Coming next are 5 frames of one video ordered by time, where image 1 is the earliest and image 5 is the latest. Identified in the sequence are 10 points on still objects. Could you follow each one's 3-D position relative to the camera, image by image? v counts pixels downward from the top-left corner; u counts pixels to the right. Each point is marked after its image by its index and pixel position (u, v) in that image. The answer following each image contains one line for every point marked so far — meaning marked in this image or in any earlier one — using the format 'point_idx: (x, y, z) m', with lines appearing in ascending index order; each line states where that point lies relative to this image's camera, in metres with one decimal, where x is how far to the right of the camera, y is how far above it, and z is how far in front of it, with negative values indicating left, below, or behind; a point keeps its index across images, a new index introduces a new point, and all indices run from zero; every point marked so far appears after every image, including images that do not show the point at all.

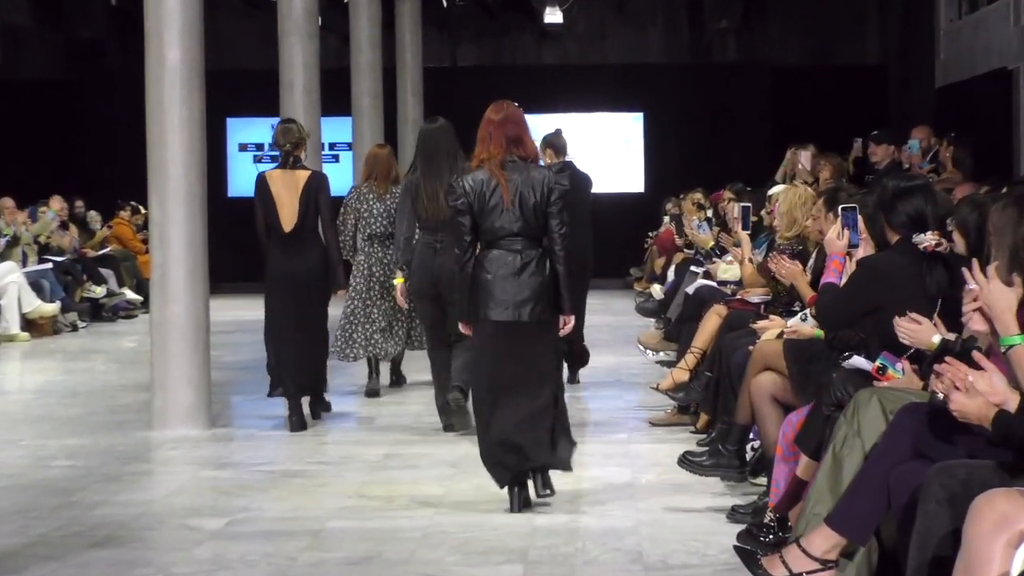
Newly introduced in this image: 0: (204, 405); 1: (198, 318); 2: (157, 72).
0: (-1.6, -0.6, +8.4) m
1: (-1.6, -0.2, +8.3) m
2: (-1.8, +1.1, +8.2) m
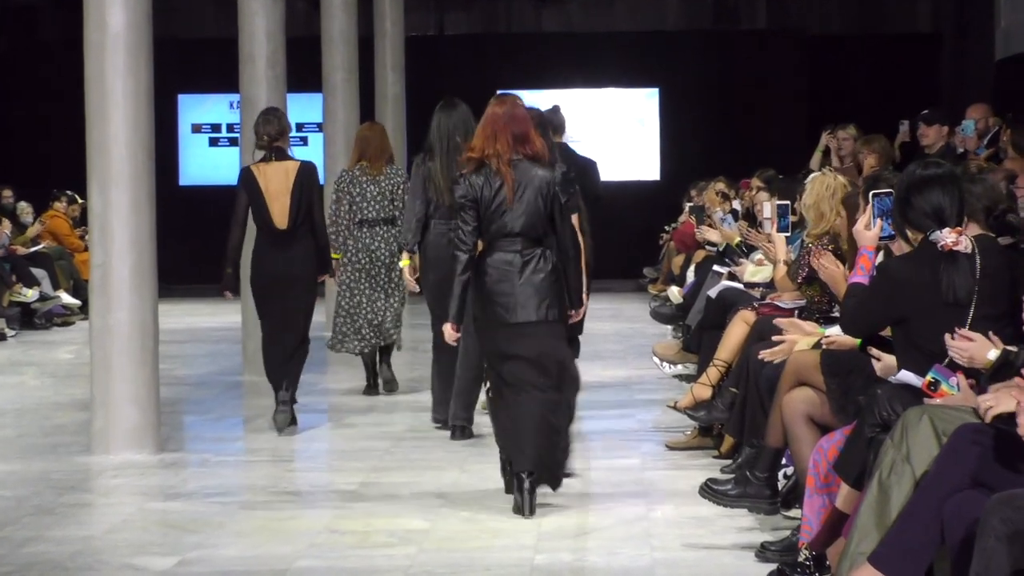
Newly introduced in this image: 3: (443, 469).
0: (-1.6, -0.6, +7.3) m
1: (-1.6, -0.2, +7.2) m
2: (-1.8, +1.1, +7.1) m
3: (-0.3, -0.8, +7.0) m
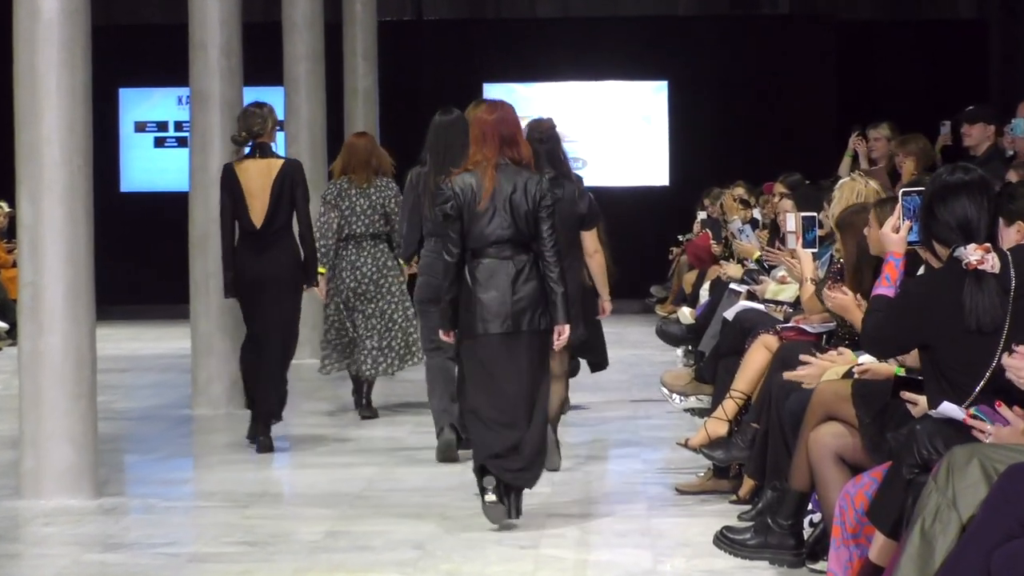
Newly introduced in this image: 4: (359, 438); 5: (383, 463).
0: (-1.7, -0.7, +6.4) m
1: (-1.7, -0.3, +6.3) m
2: (-1.9, +1.0, +6.3) m
3: (-0.3, -0.9, +6.1) m
4: (-0.7, -0.7, +7.1) m
5: (-0.5, -0.7, +6.6) m
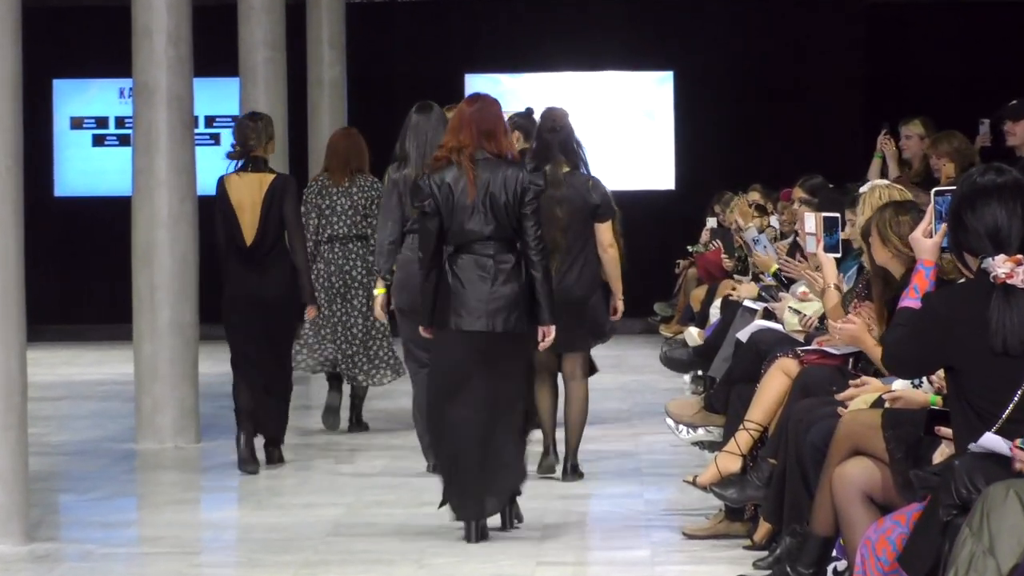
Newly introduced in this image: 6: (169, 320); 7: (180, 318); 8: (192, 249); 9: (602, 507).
0: (-1.7, -0.8, +5.6) m
1: (-1.7, -0.3, +5.6) m
2: (-1.9, +1.0, +5.5) m
3: (-0.4, -0.9, +5.4) m
4: (-0.7, -0.7, +6.4) m
5: (-0.6, -0.8, +5.8) m
6: (-1.6, -0.2, +7.3) m
7: (-1.5, -0.2, +7.3) m
8: (-1.5, +0.2, +7.3) m
9: (+0.3, -0.8, +5.9) m
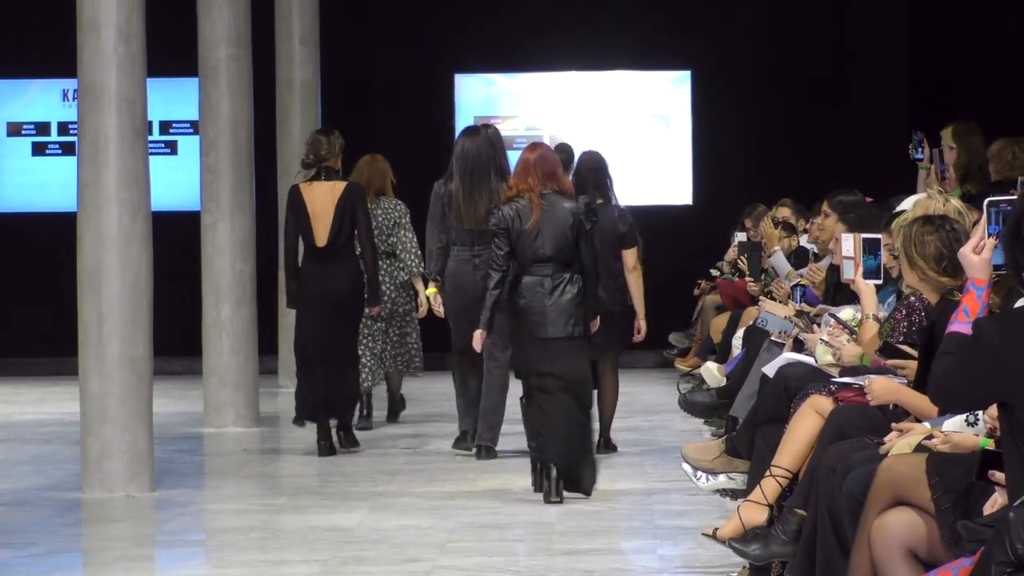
0: (-1.7, -0.8, +5.0) m
1: (-1.7, -0.4, +4.9) m
2: (-1.9, +0.9, +4.9) m
3: (-0.4, -1.0, +4.7) m
4: (-0.7, -0.8, +5.7) m
5: (-0.6, -0.9, +5.2) m
6: (-1.6, -0.2, +6.6) m
7: (-1.5, -0.2, +6.6) m
8: (-1.5, +0.1, +6.7) m
9: (+0.3, -0.9, +5.3) m
